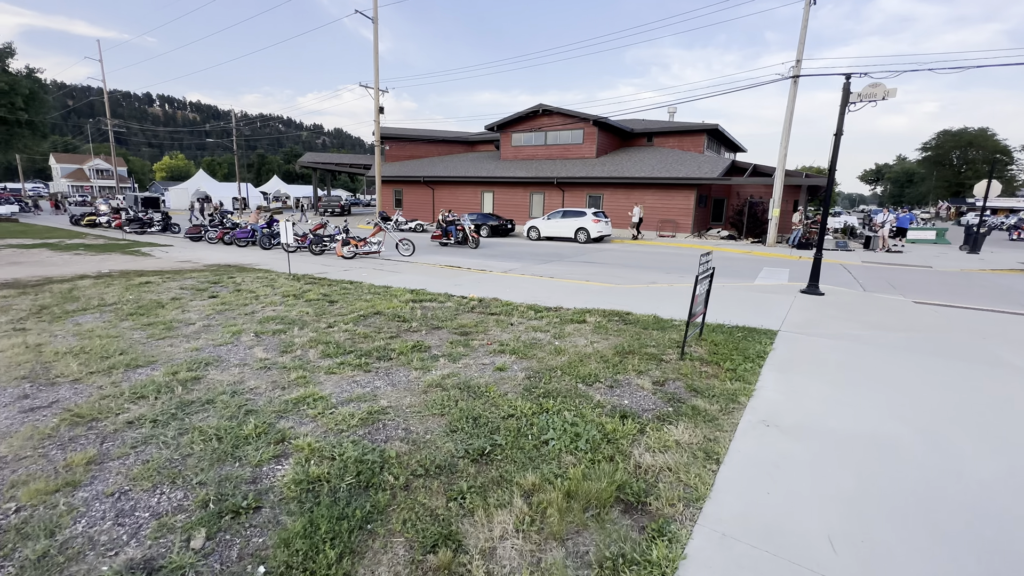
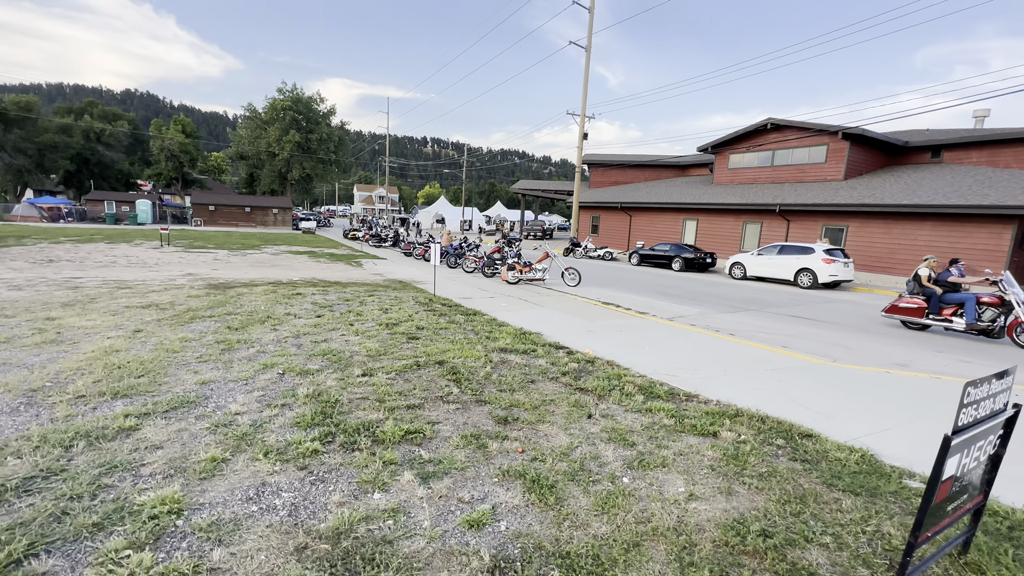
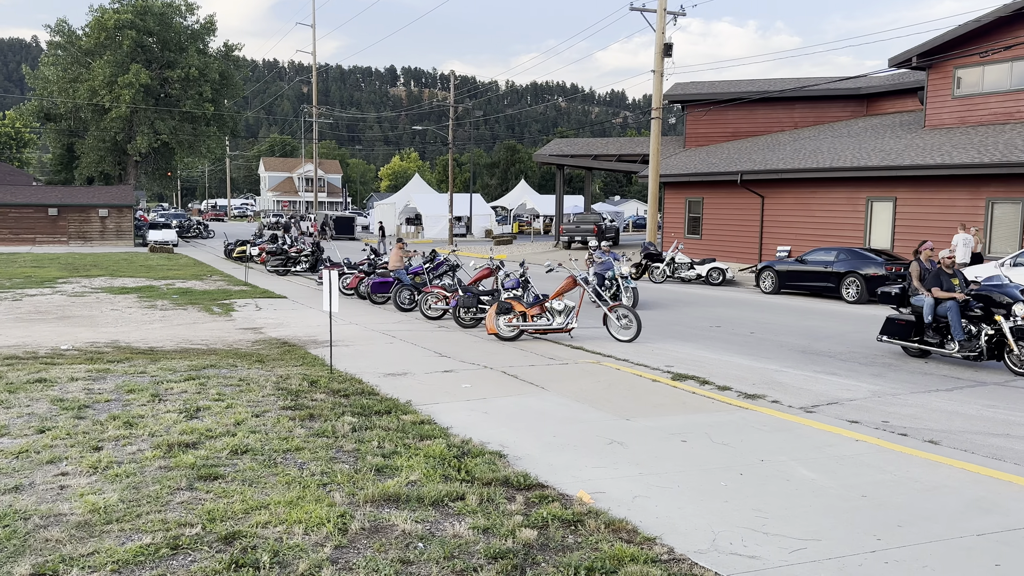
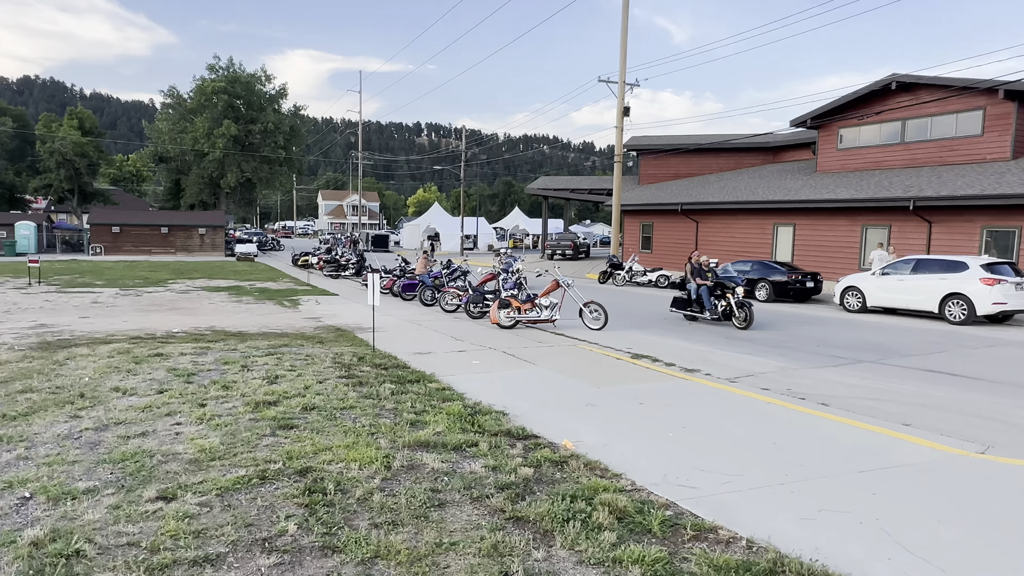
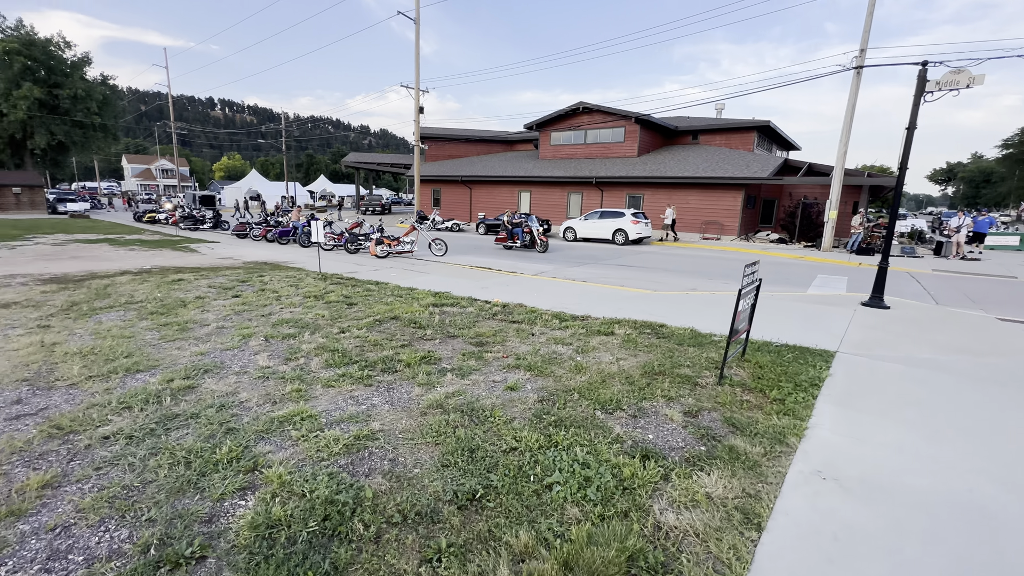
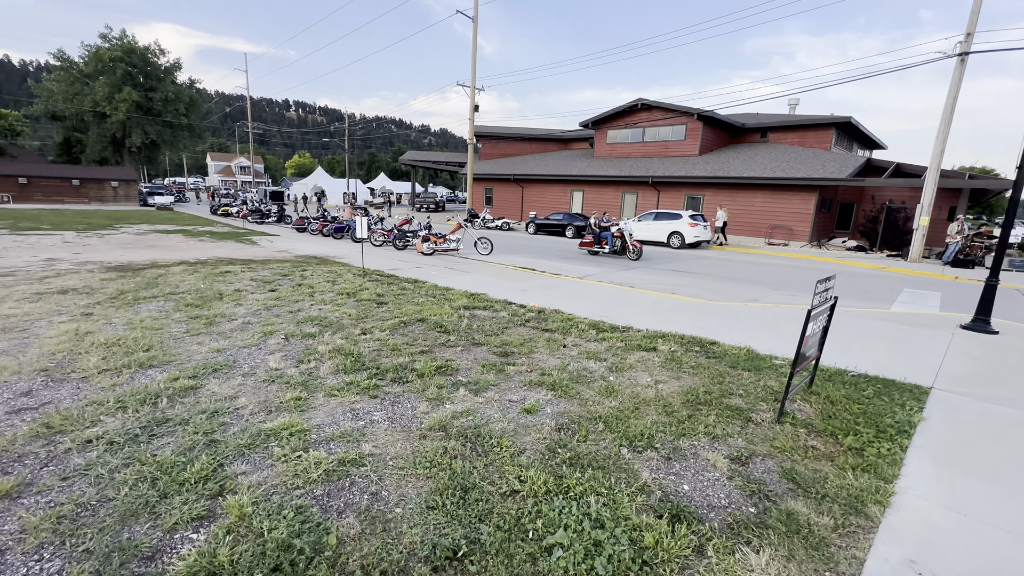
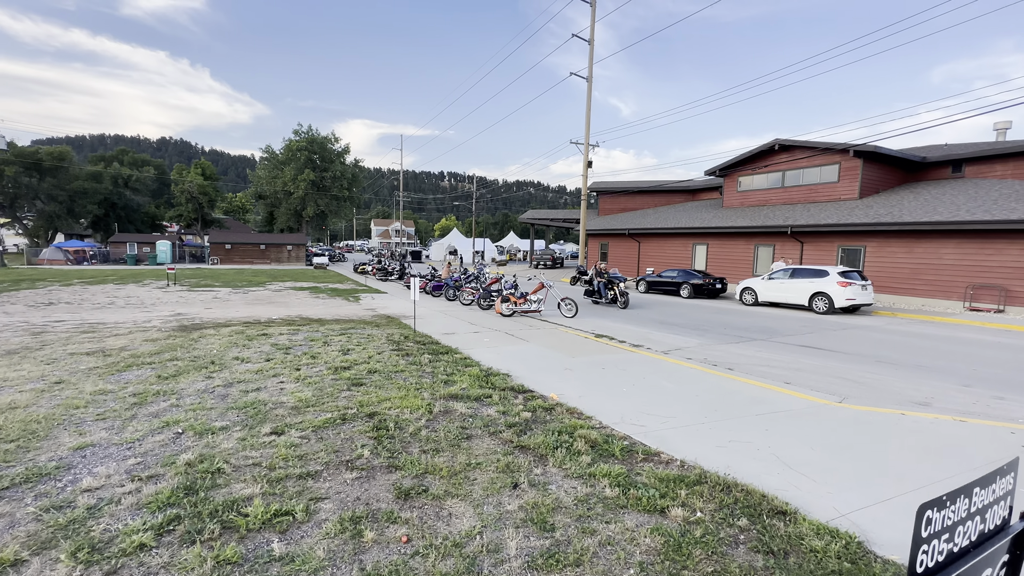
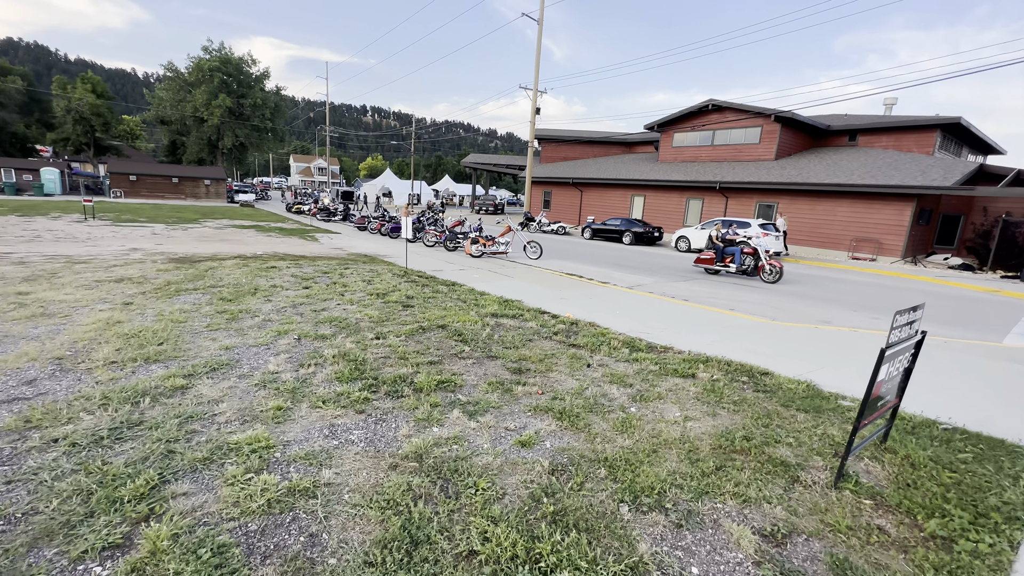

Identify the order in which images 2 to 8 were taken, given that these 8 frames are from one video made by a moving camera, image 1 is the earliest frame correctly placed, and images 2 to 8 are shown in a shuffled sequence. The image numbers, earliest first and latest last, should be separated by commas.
5, 6, 8, 2, 7, 4, 3
